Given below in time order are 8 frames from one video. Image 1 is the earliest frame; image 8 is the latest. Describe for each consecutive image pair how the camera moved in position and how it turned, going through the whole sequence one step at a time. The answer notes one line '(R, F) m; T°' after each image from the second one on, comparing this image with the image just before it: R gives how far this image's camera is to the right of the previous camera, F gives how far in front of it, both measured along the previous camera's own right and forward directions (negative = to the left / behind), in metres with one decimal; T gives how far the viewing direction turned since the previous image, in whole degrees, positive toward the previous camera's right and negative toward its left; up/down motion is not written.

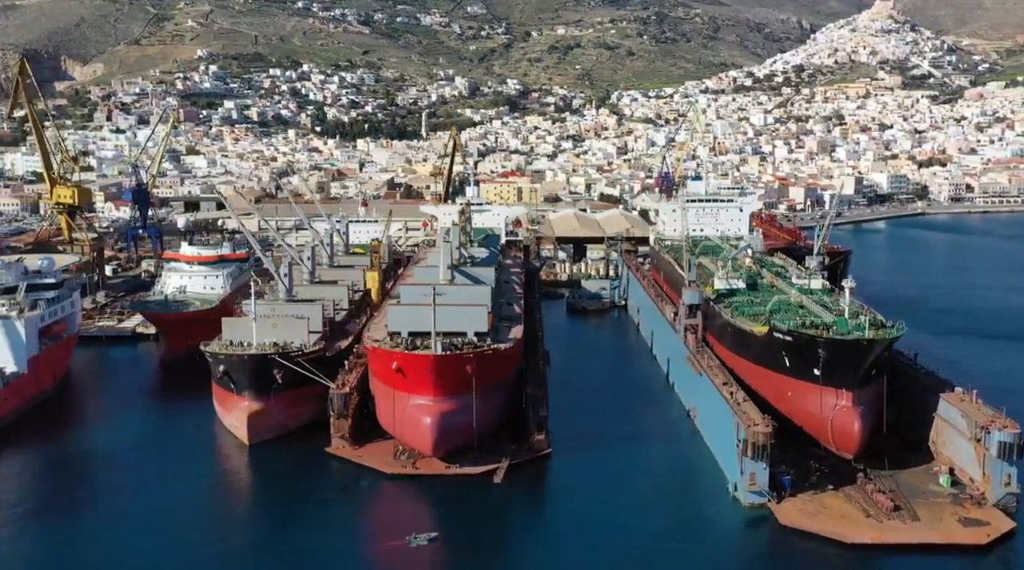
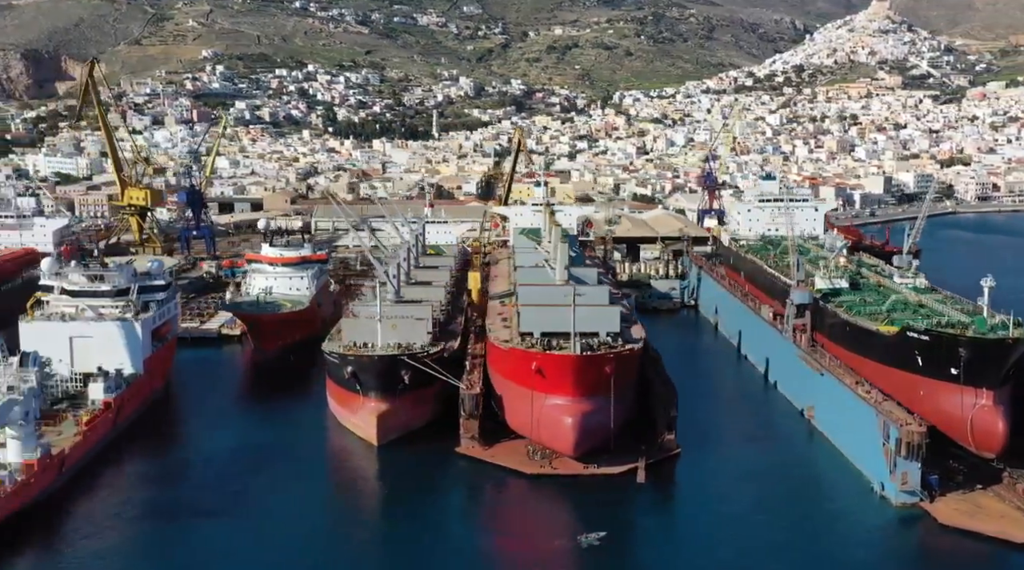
(-2.4, -0.2) m; +1°
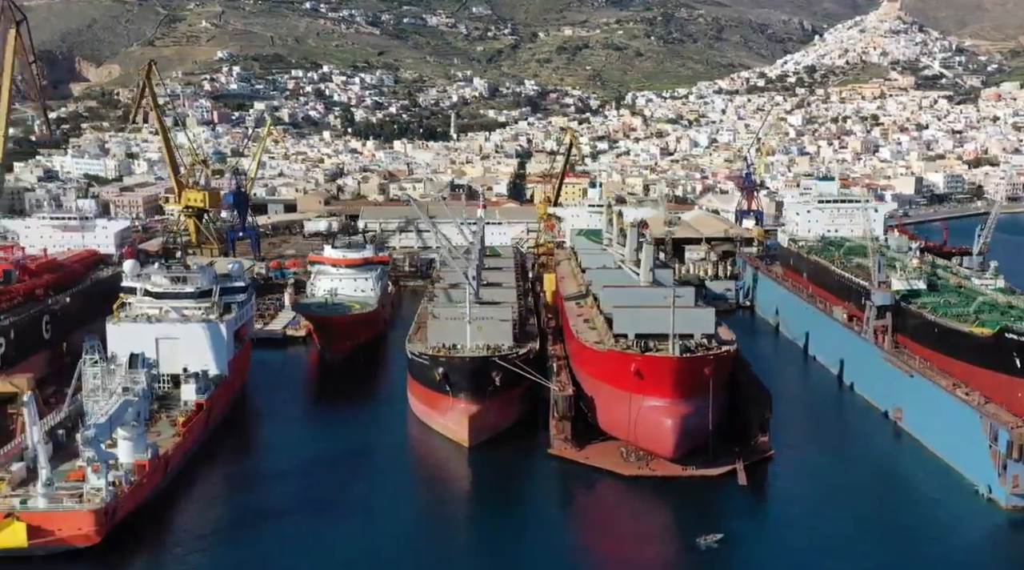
(-1.5, -0.1) m; 0°
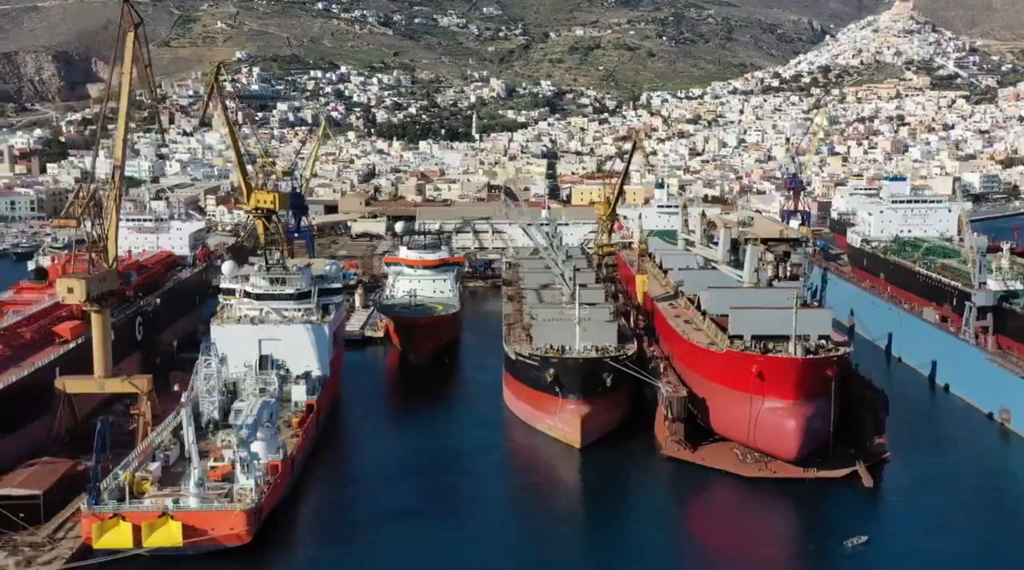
(-1.9, -0.1) m; 0°
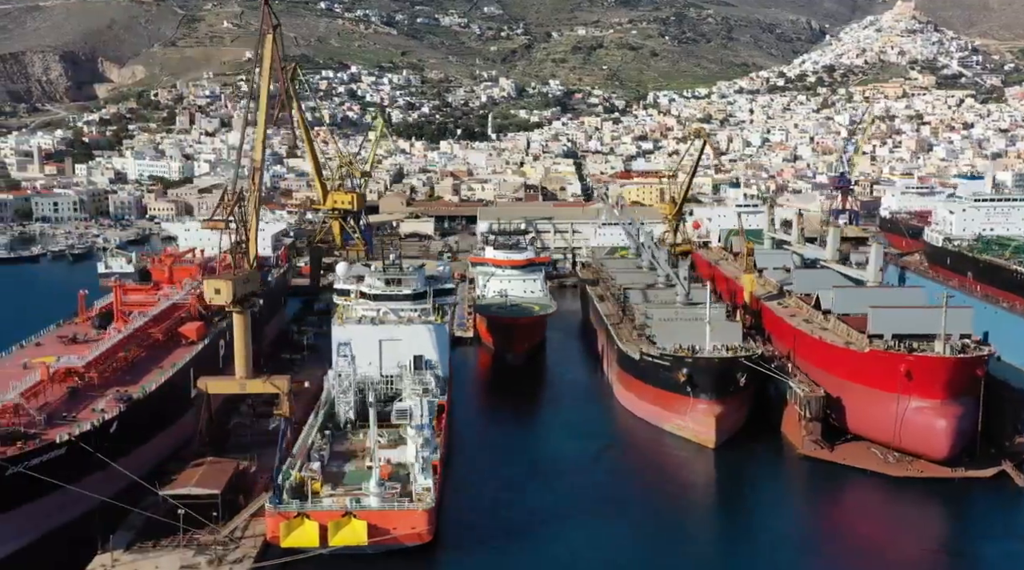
(-2.5, -0.1) m; 0°
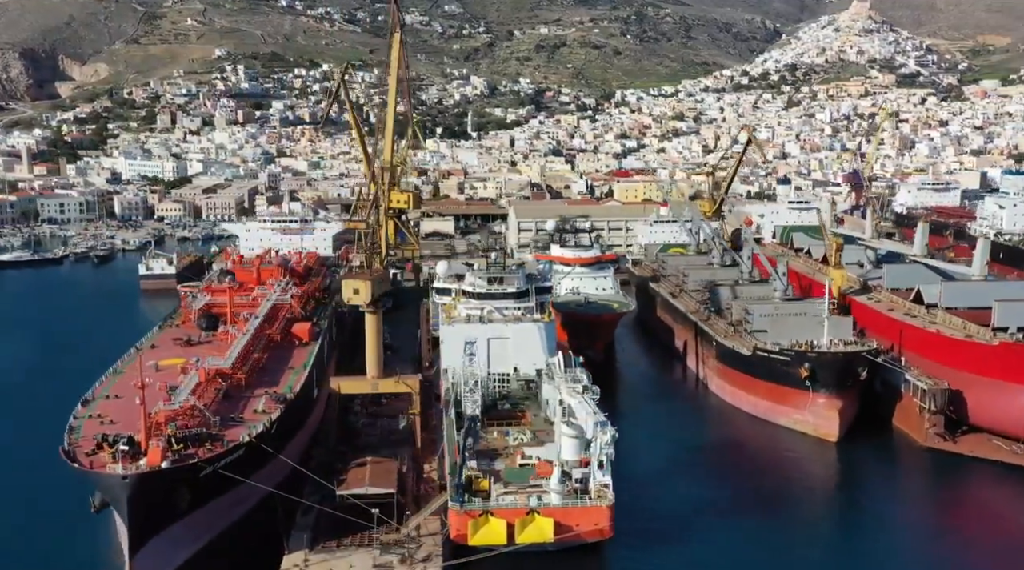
(-3.1, 0.0) m; +3°
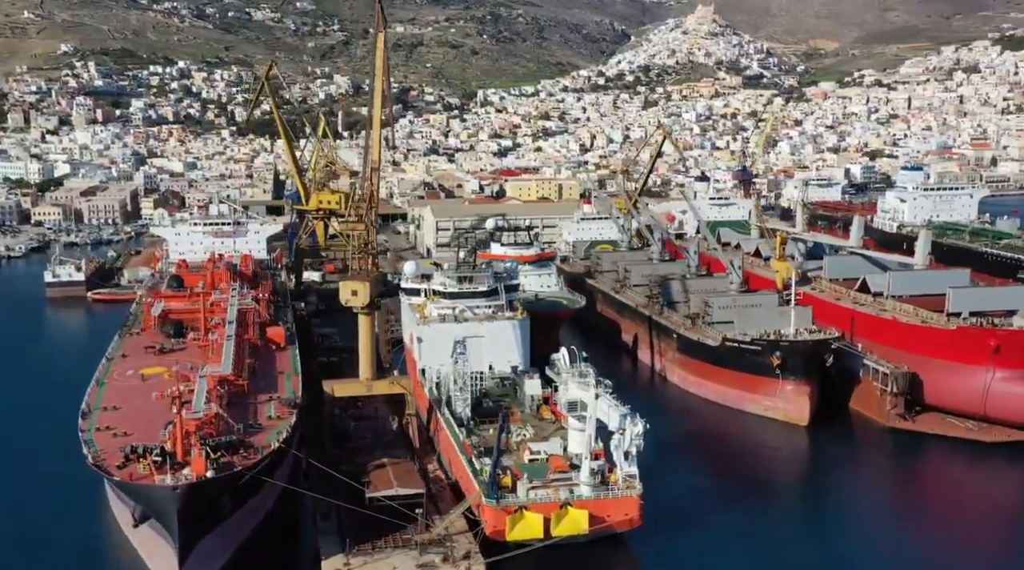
(-2.4, 0.0) m; +8°
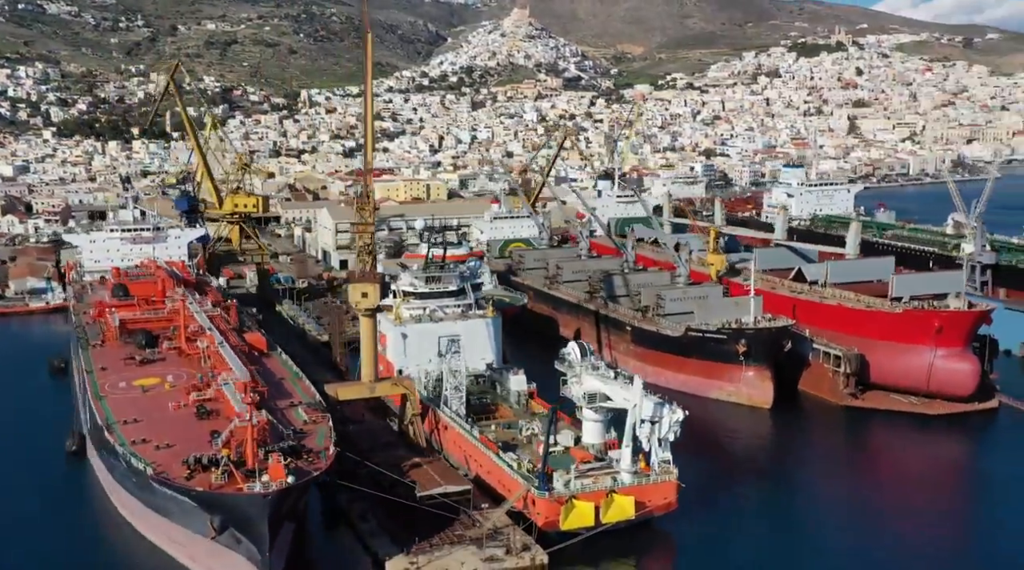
(-3.1, 0.0) m; +10°
